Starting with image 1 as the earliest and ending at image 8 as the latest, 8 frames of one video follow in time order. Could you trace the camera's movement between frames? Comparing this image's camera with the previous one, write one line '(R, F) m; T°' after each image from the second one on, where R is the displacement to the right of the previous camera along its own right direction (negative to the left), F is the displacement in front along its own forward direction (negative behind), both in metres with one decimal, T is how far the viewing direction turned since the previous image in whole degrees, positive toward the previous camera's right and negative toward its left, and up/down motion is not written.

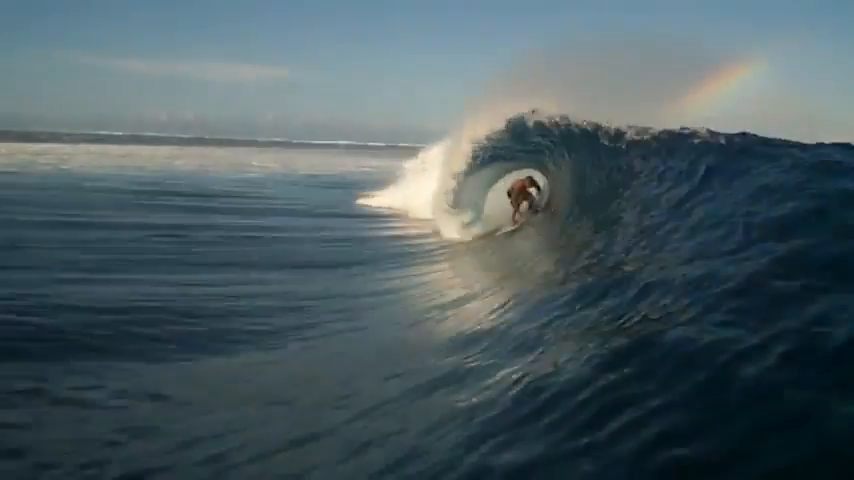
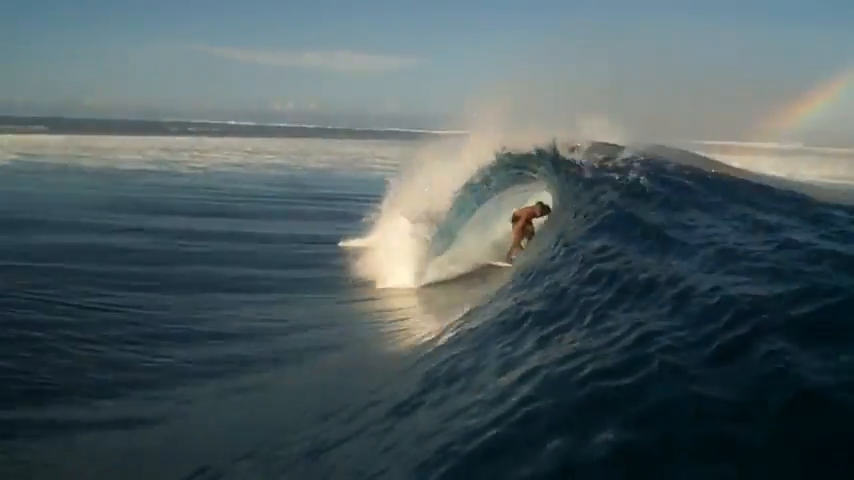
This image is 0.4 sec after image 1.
(+1.6, +1.0) m; -8°
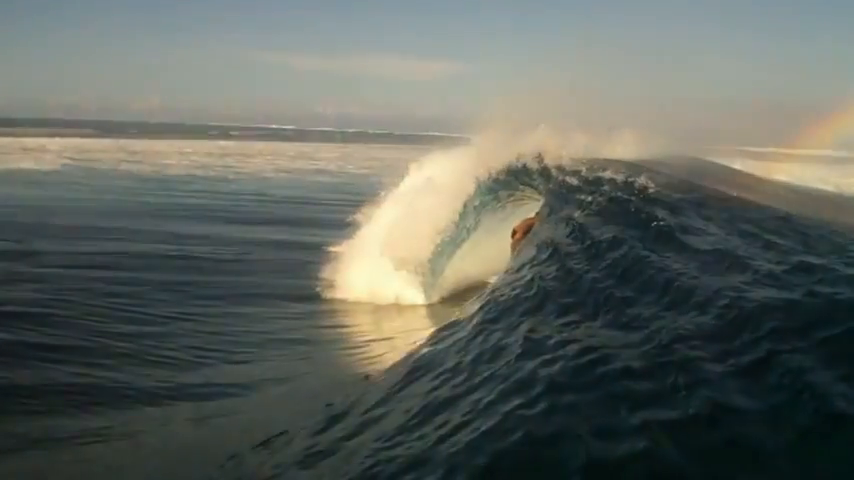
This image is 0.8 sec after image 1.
(+0.7, -0.4) m; -3°
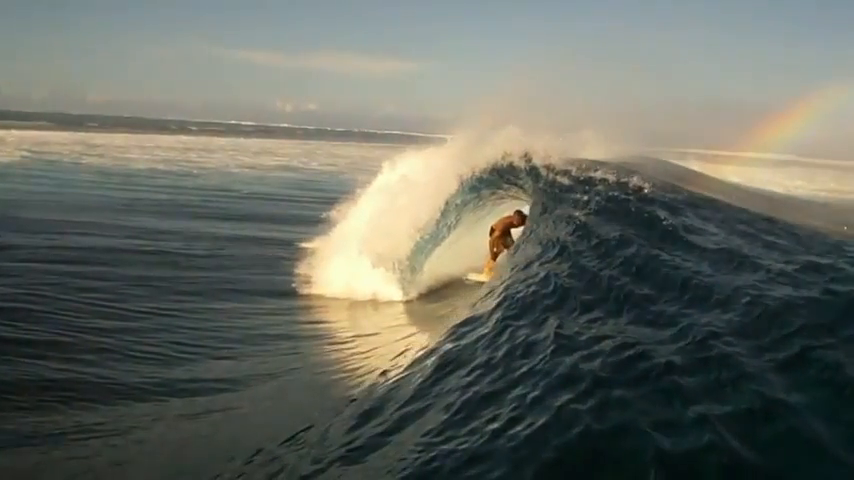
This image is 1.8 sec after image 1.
(-0.4, -0.1) m; +3°
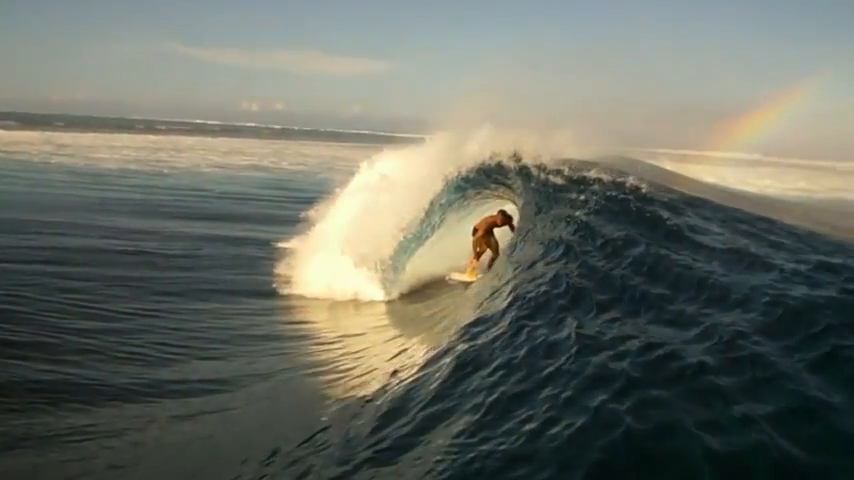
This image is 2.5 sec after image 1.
(-0.3, 0.0) m; +2°
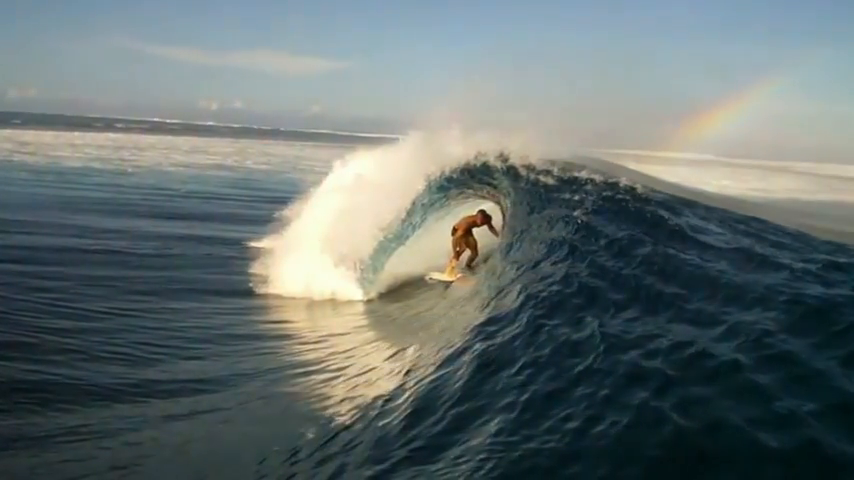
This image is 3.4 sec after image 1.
(-0.4, 0.0) m; +2°
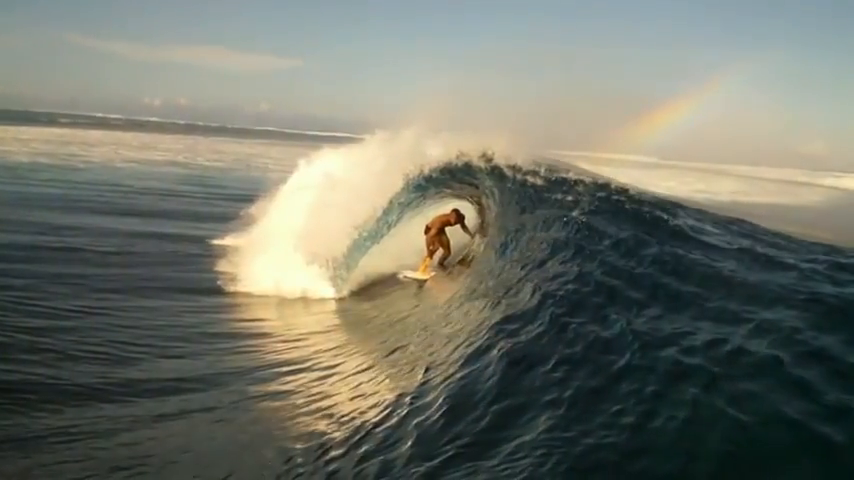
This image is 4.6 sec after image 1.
(-0.5, -0.1) m; +3°
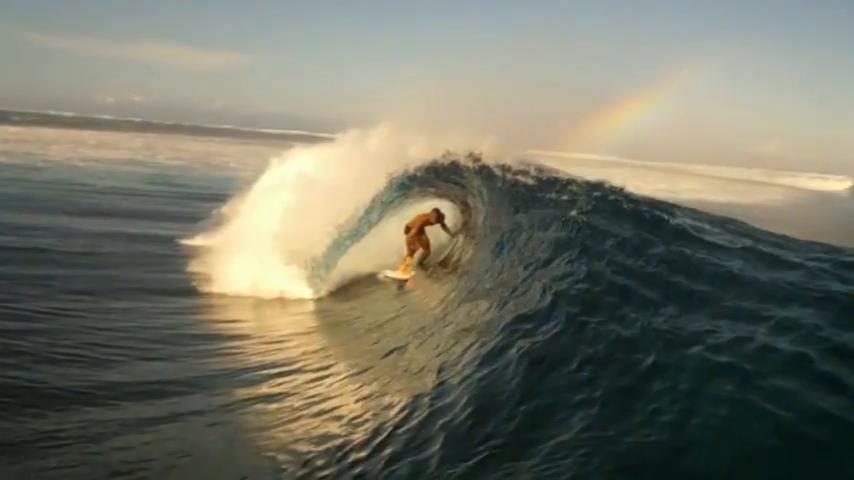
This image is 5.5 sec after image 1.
(-0.4, 0.0) m; +2°
